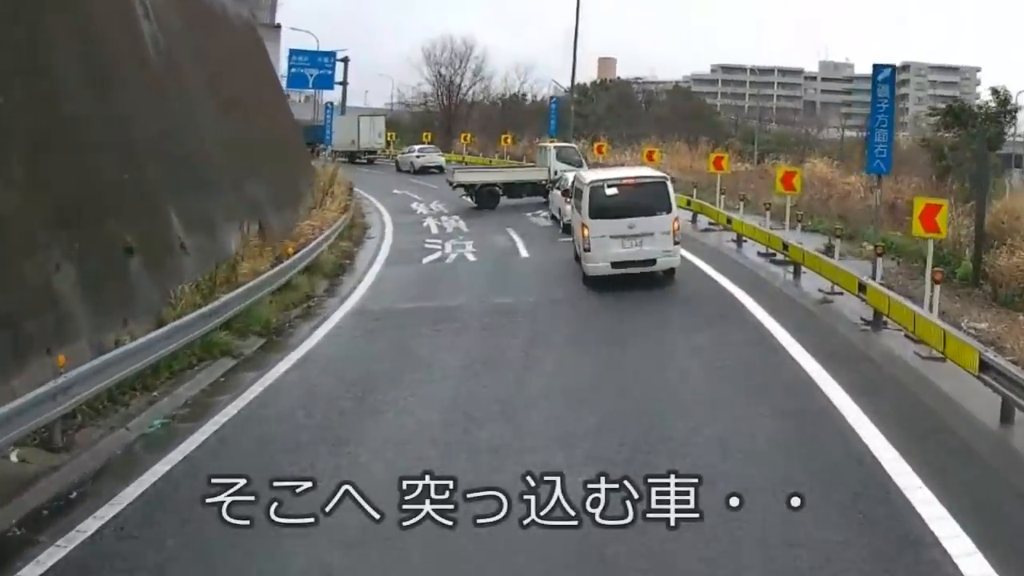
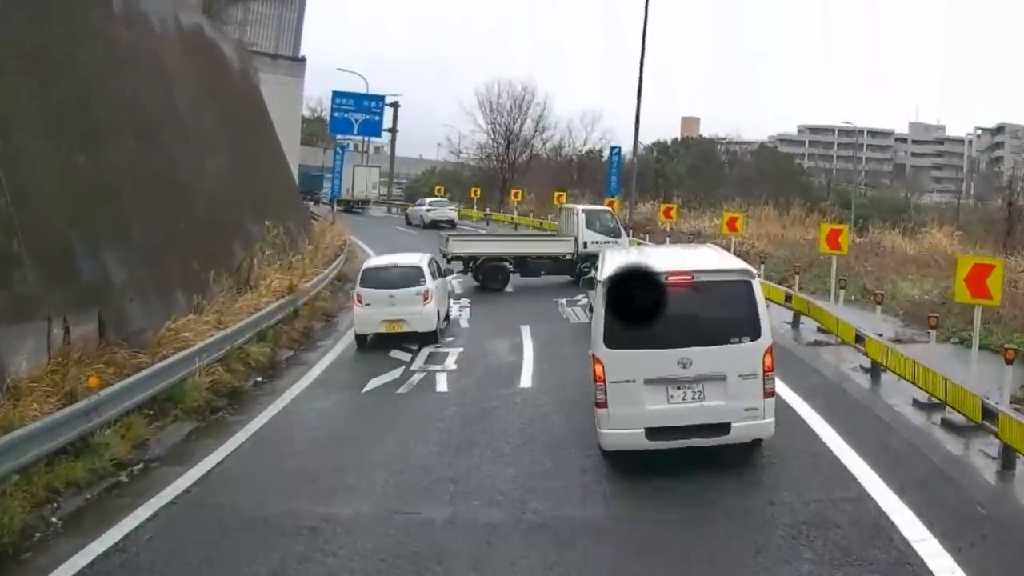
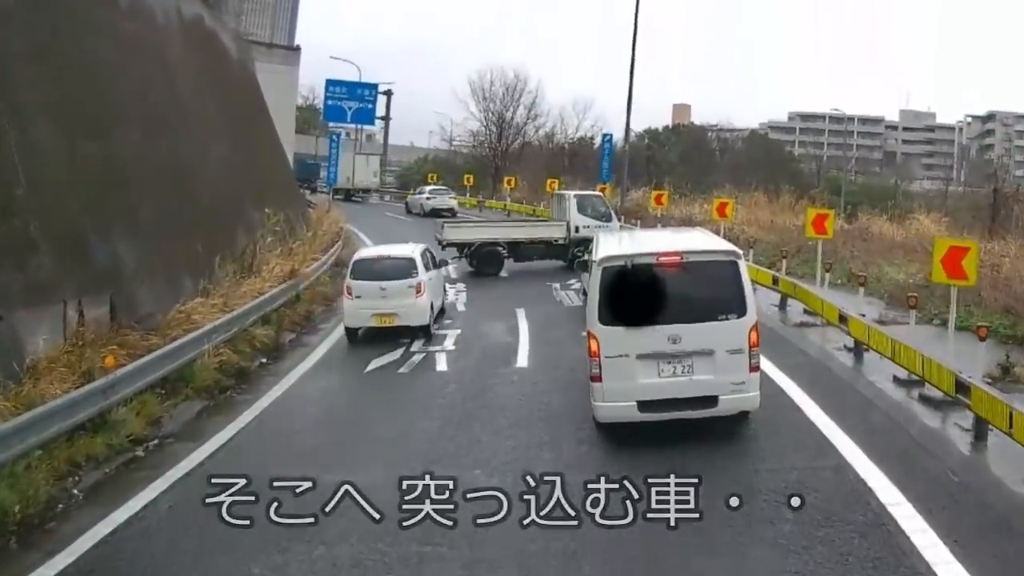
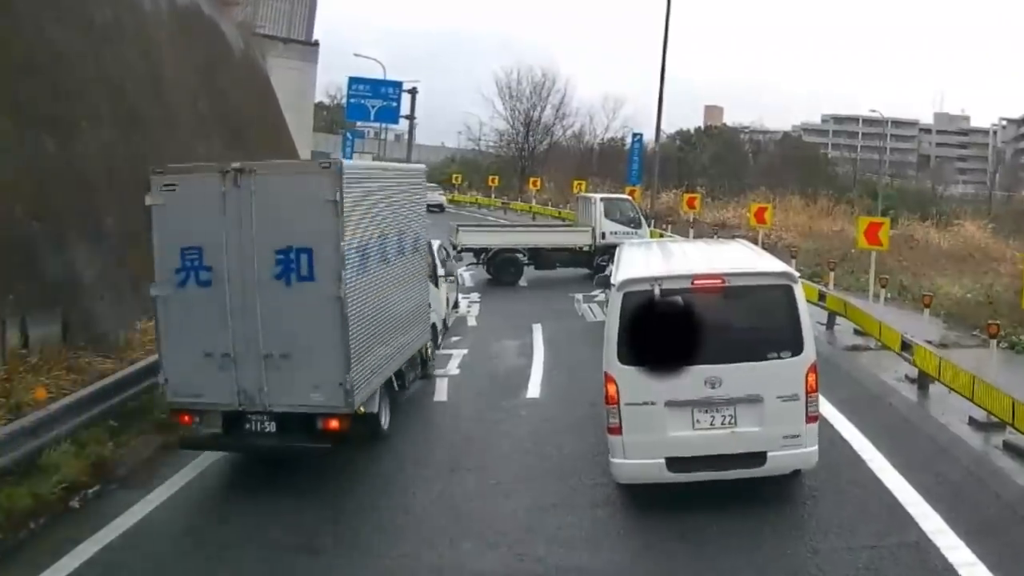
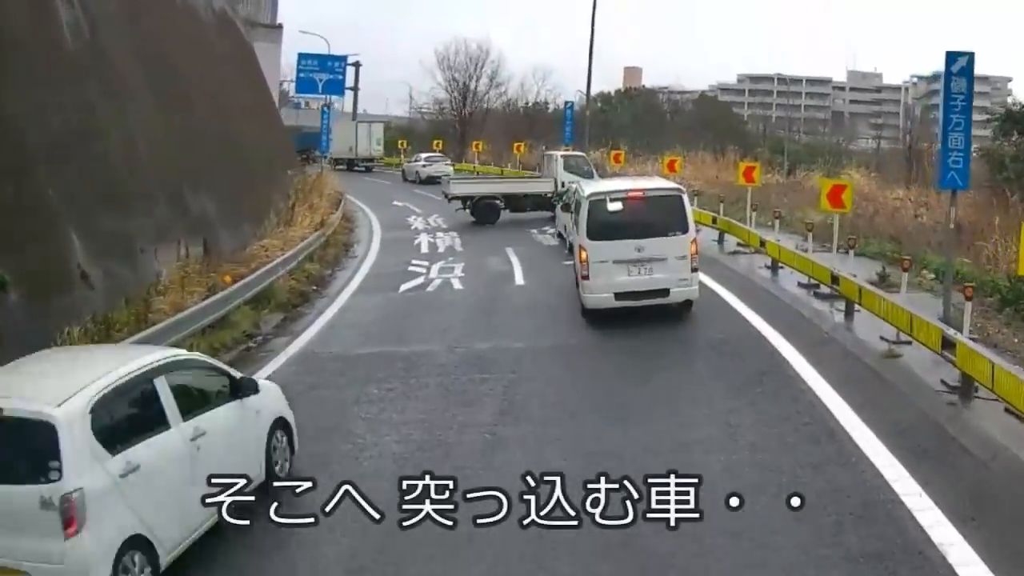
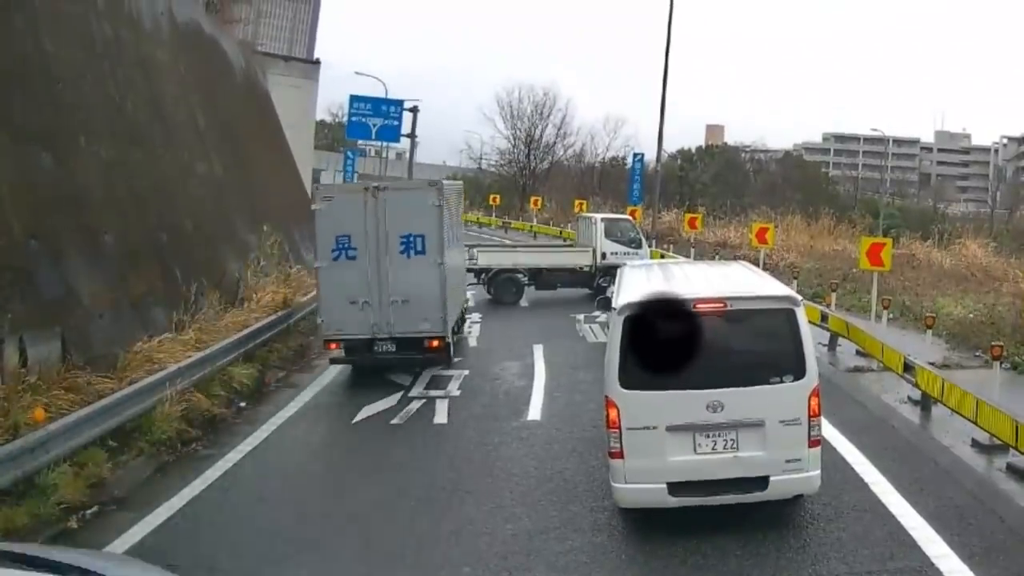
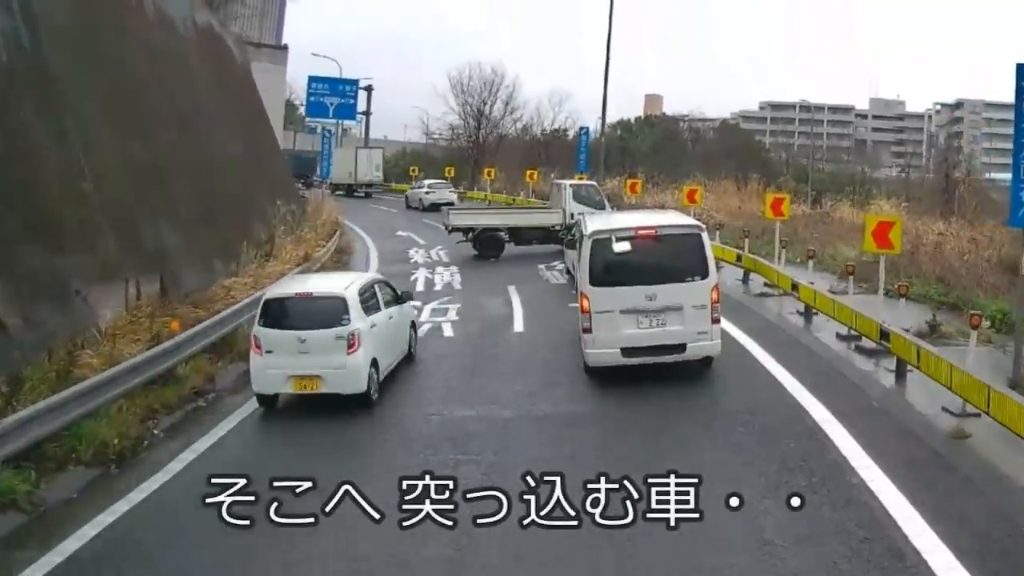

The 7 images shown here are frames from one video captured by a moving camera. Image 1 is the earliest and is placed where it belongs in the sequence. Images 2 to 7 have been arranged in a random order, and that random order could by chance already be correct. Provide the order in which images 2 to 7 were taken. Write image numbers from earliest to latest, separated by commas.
5, 7, 3, 2, 4, 6
